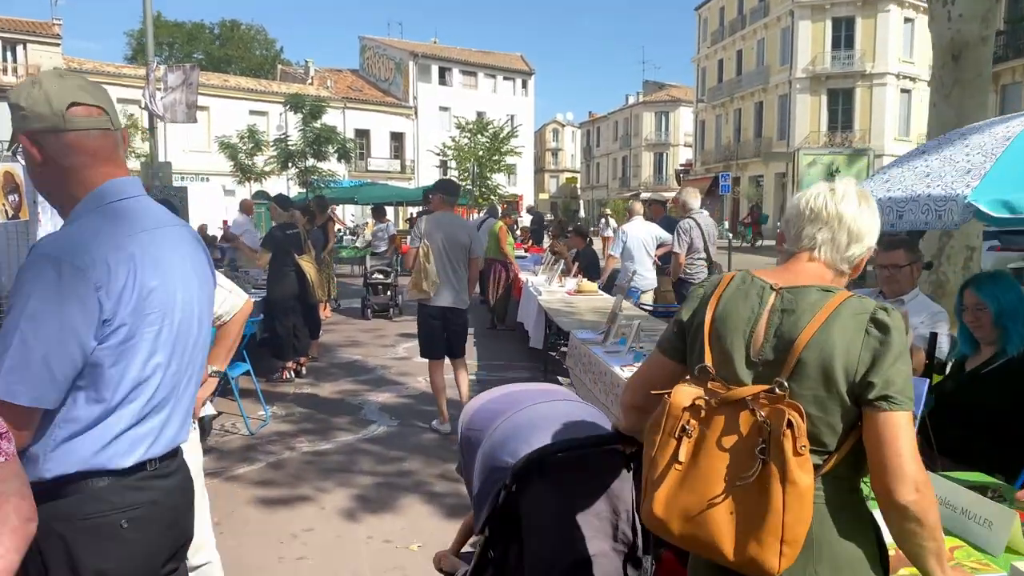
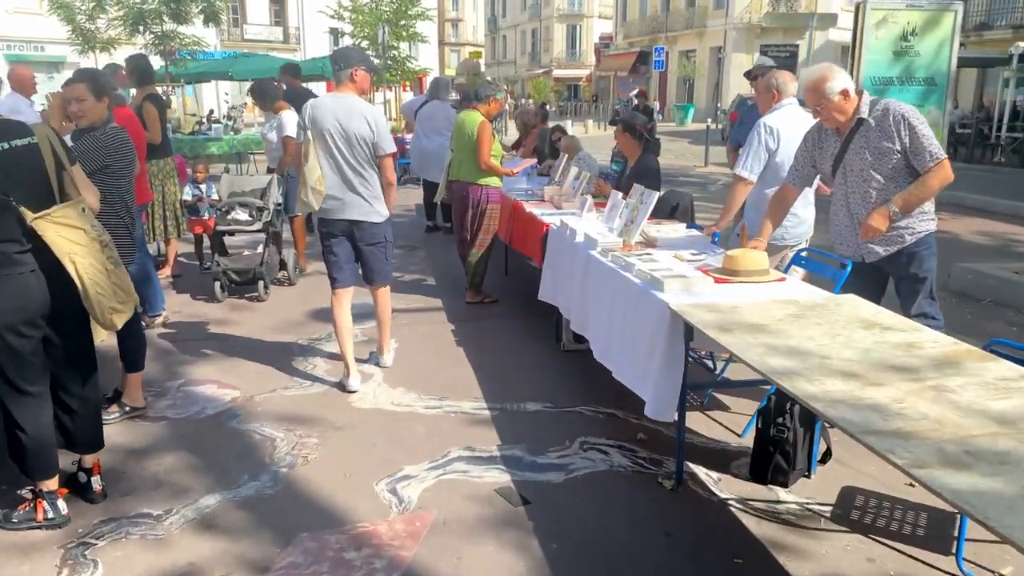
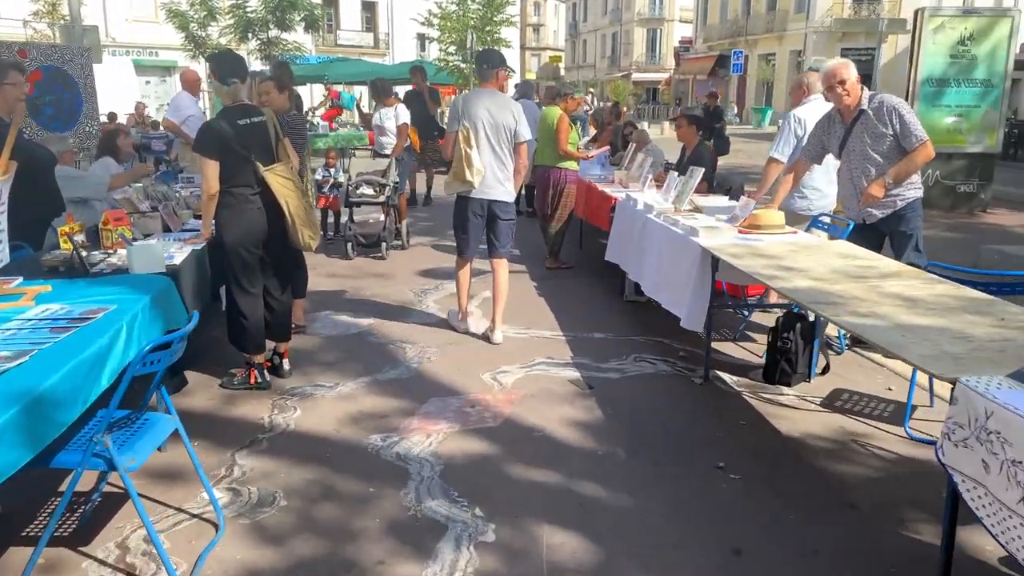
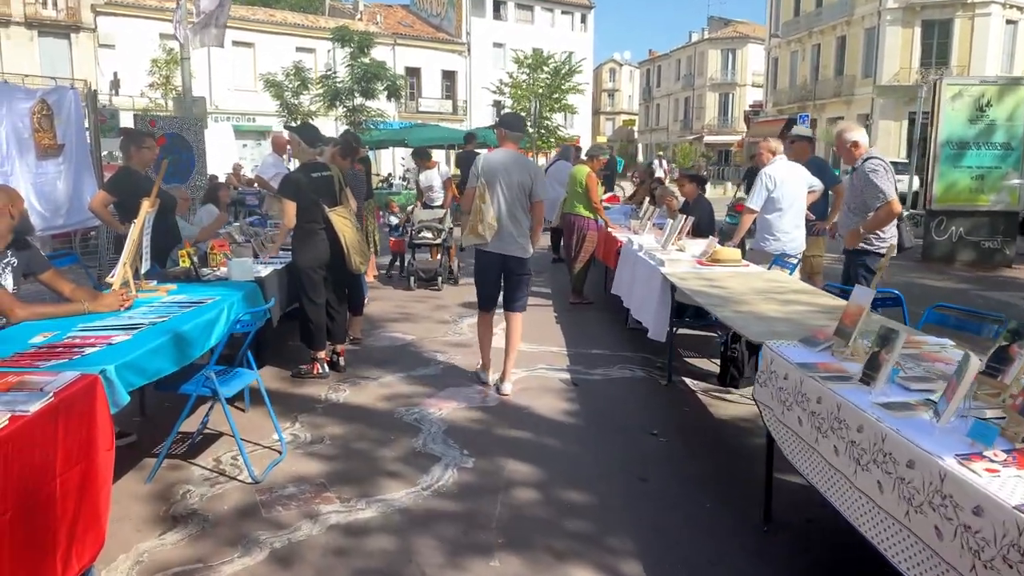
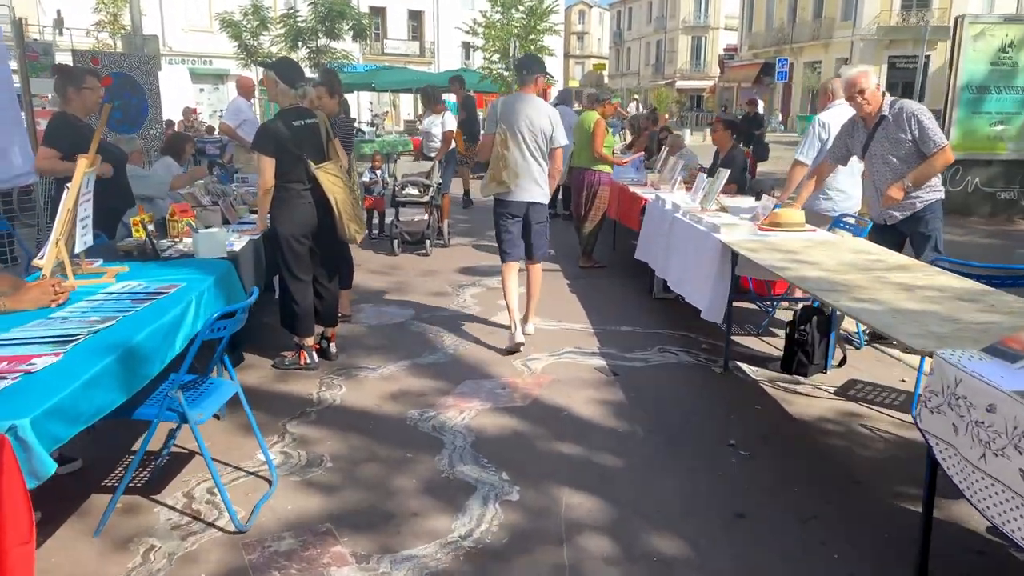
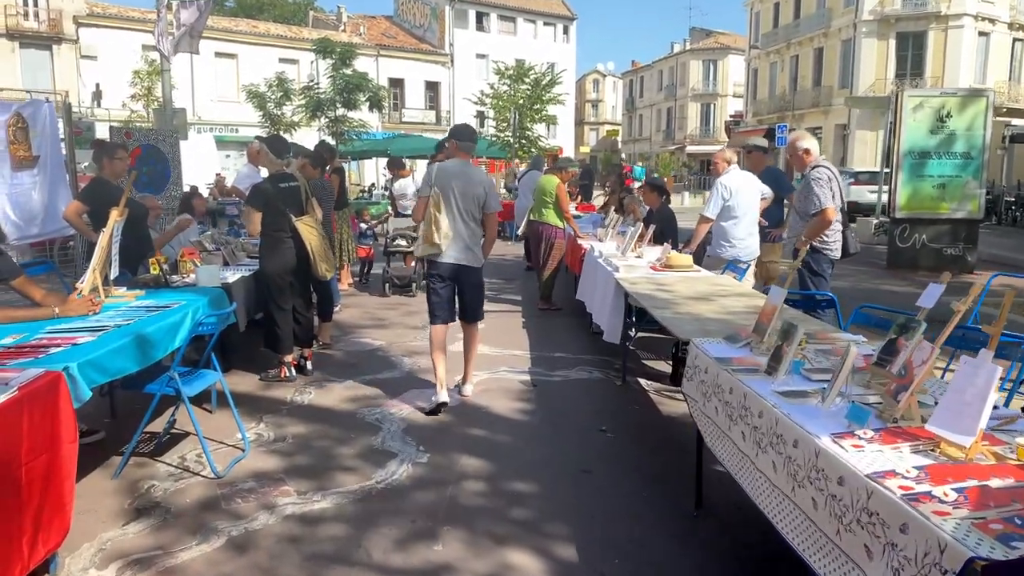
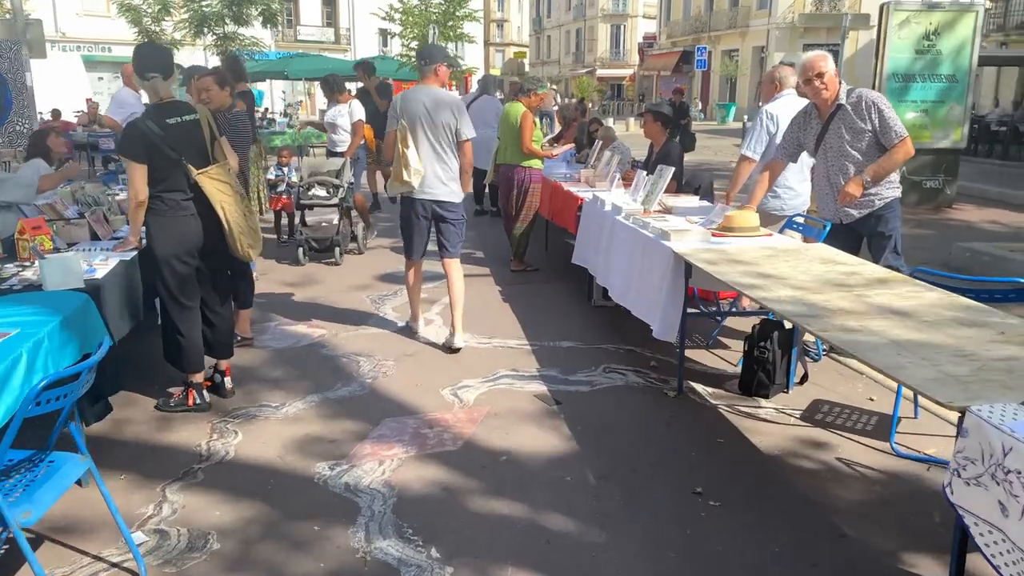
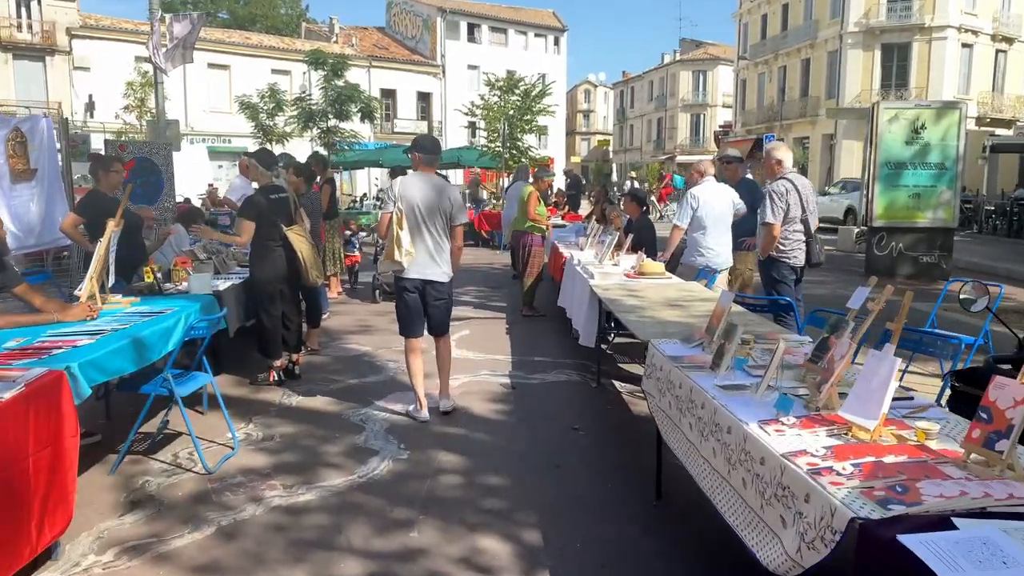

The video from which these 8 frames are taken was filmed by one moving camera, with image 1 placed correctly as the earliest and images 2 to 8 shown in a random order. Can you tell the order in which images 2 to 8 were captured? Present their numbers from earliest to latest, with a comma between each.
8, 6, 4, 5, 3, 7, 2
